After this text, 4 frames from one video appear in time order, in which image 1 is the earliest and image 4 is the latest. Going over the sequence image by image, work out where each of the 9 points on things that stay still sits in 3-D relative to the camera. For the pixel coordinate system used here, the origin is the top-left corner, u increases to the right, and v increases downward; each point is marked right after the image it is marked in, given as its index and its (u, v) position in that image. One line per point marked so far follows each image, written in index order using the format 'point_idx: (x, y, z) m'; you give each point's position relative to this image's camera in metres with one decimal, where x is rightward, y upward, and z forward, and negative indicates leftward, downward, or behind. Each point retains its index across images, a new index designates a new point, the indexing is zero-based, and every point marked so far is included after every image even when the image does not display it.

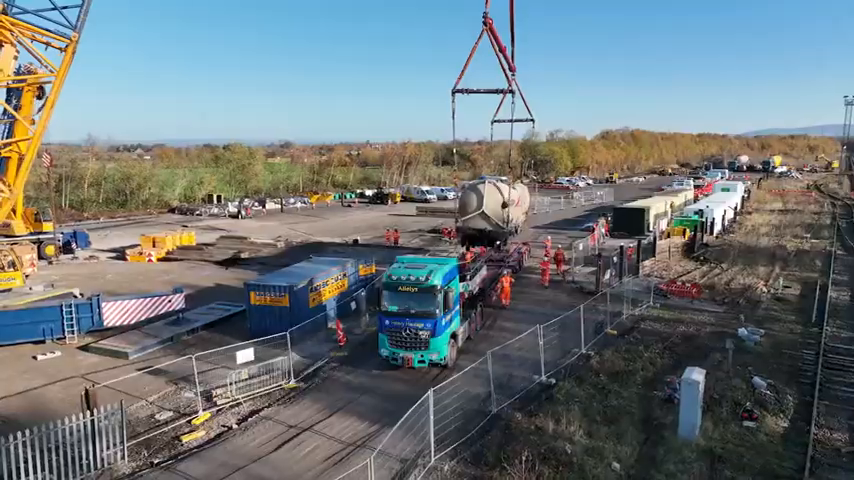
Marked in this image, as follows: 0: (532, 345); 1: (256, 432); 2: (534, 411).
0: (+3.0, -3.1, +16.4) m
1: (-3.5, -3.9, +11.7) m
2: (+2.3, -3.7, +12.4) m
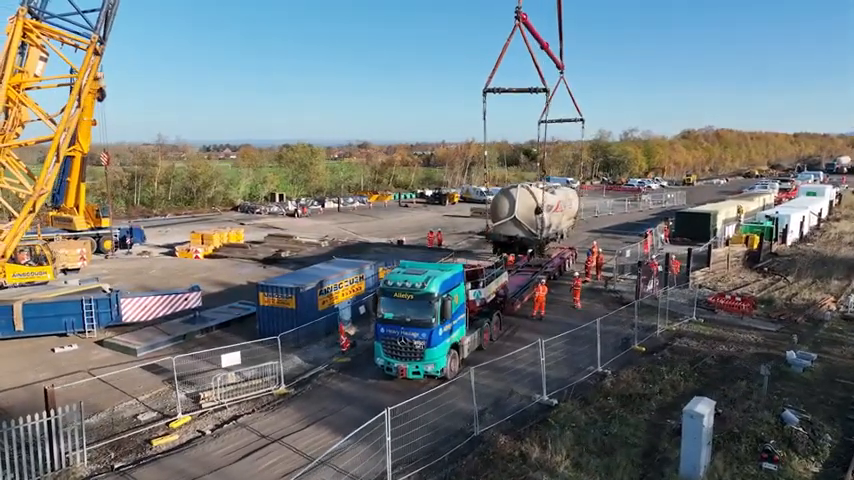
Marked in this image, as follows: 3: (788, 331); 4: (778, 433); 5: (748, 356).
0: (+3.1, -3.2, +15.2) m
1: (-4.0, -3.9, +11.3) m
2: (+1.9, -3.9, +11.3) m
3: (+11.9, -3.0, +18.9) m
4: (+6.8, -3.8, +11.1) m
5: (+9.1, -3.3, +16.1) m
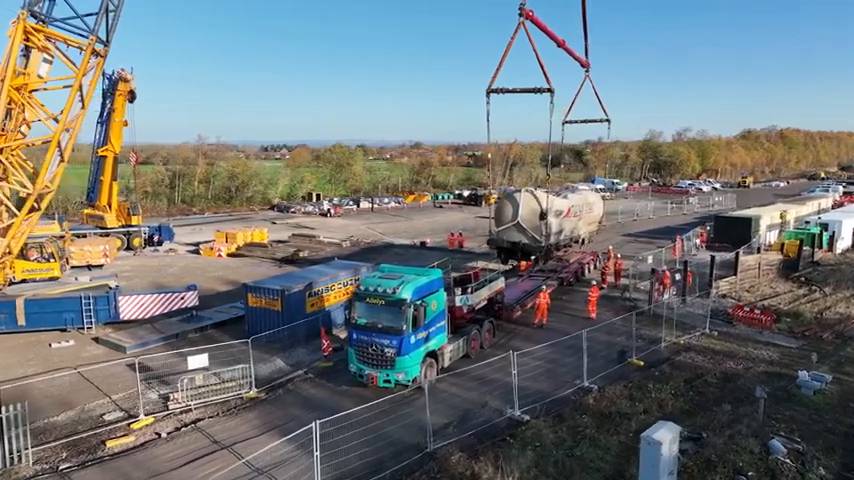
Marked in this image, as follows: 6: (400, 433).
0: (+2.5, -3.4, +14.5) m
1: (-4.9, -4.0, +11.2) m
2: (+1.0, -4.0, +10.7) m
3: (+11.6, -3.3, +17.4) m
4: (+5.9, -3.9, +10.1) m
5: (+8.5, -3.5, +14.8) m
6: (-0.5, -3.8, +11.4) m
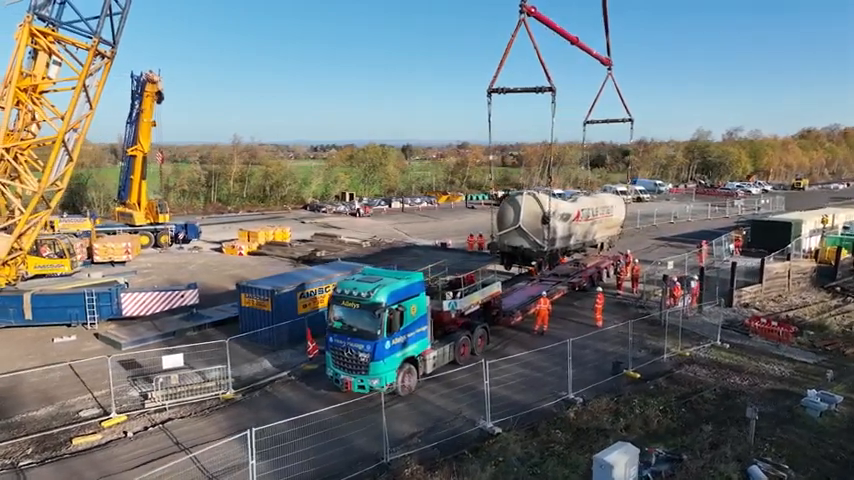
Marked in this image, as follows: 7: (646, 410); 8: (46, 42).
0: (+2.0, -3.5, +13.9) m
1: (-5.6, -4.0, +11.2) m
2: (+0.2, -4.1, +10.3) m
3: (+11.3, -3.5, +16.1) m
4: (+5.0, -4.1, +9.3) m
5: (+8.0, -3.7, +13.8) m
6: (-1.3, -3.9, +11.0) m
7: (+4.8, -3.7, +12.4) m
8: (-11.8, +6.2, +17.8) m
